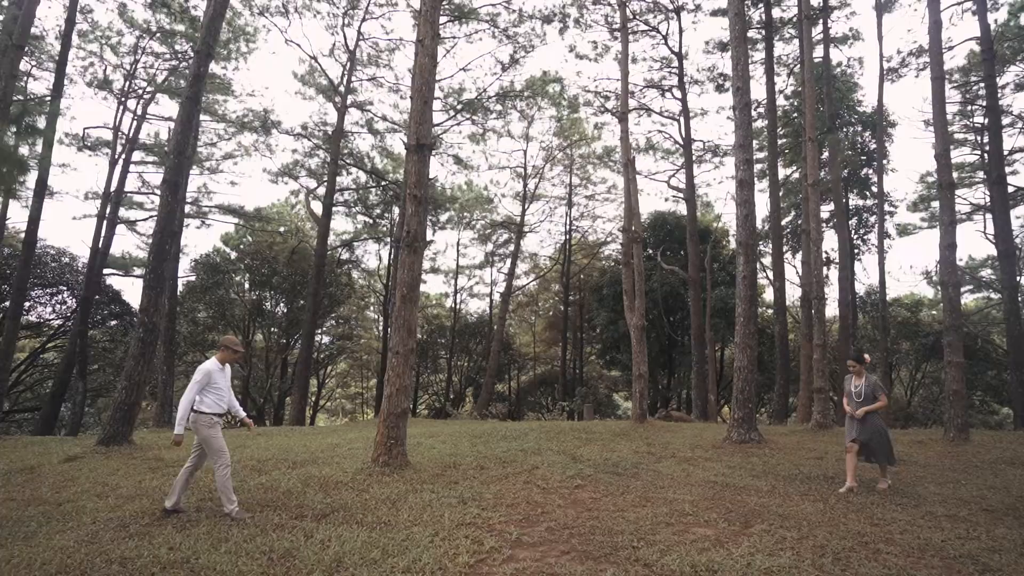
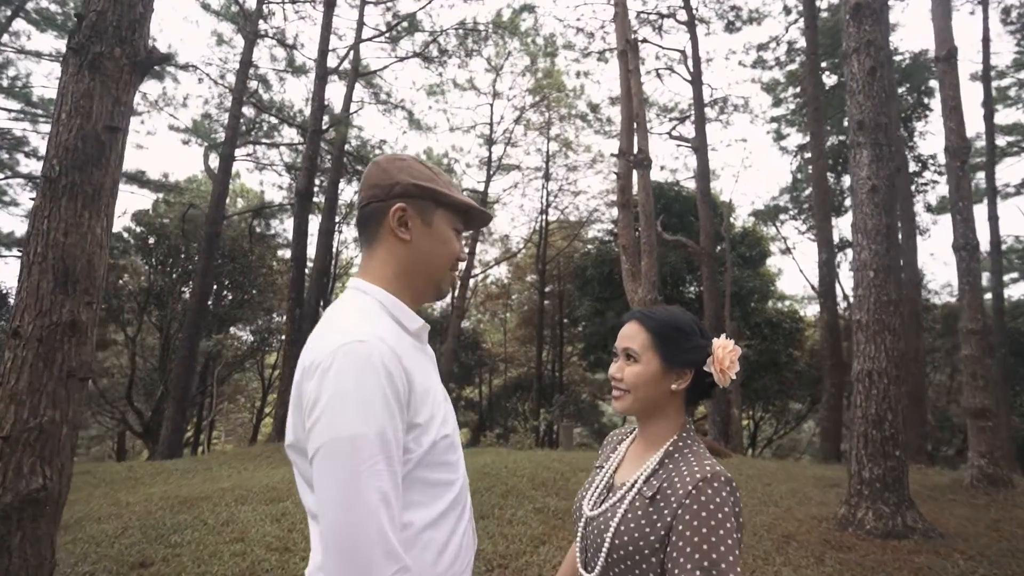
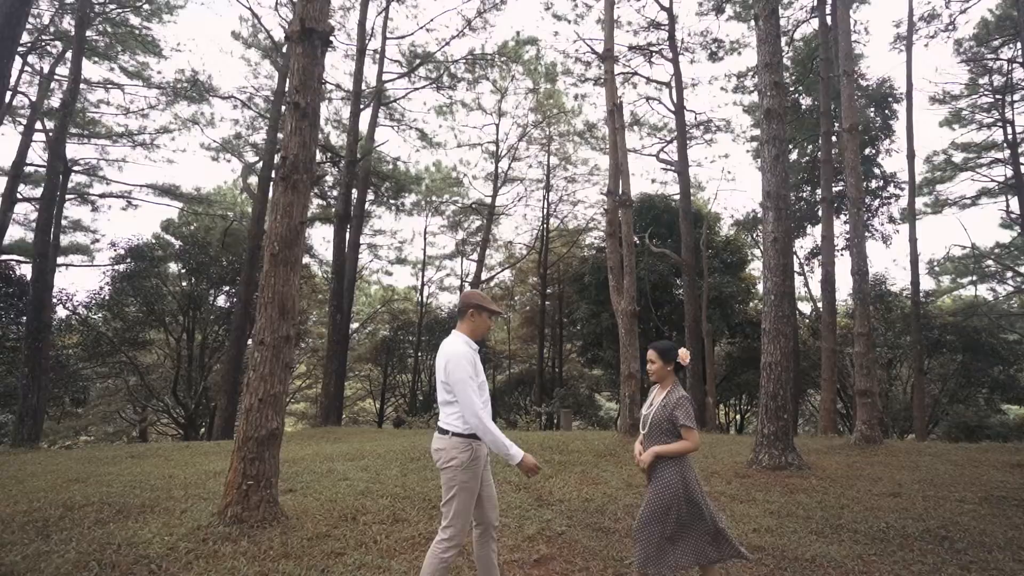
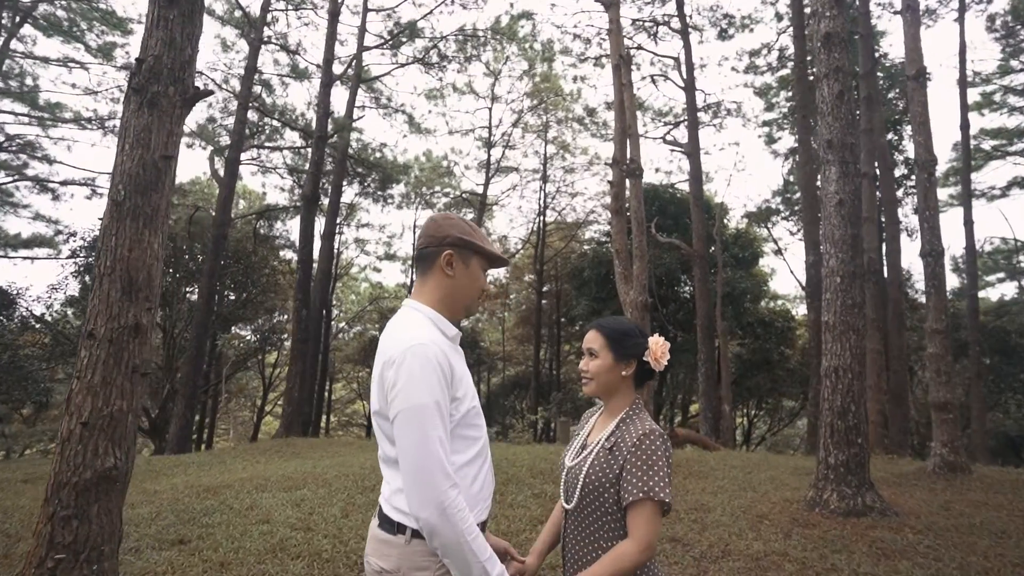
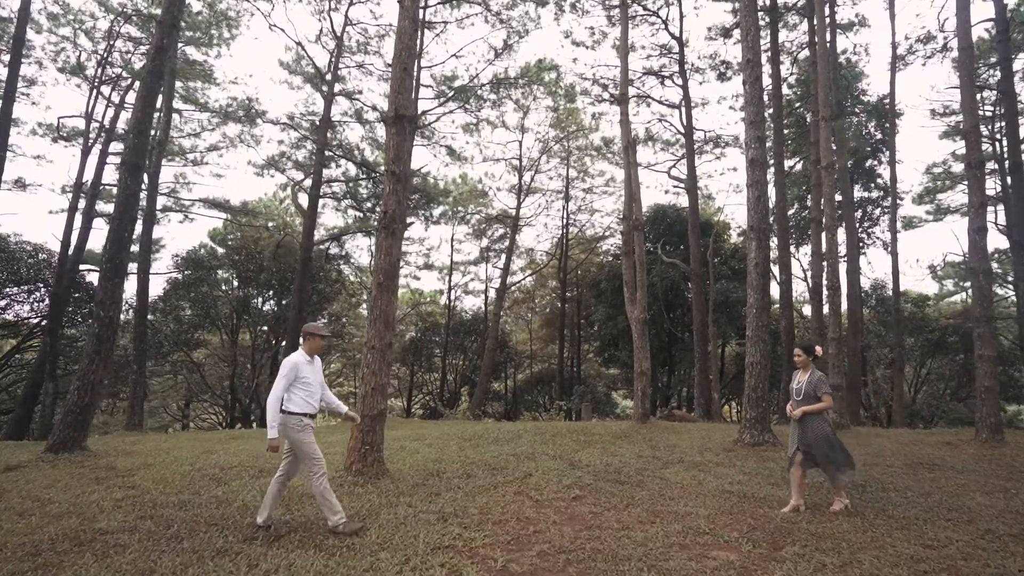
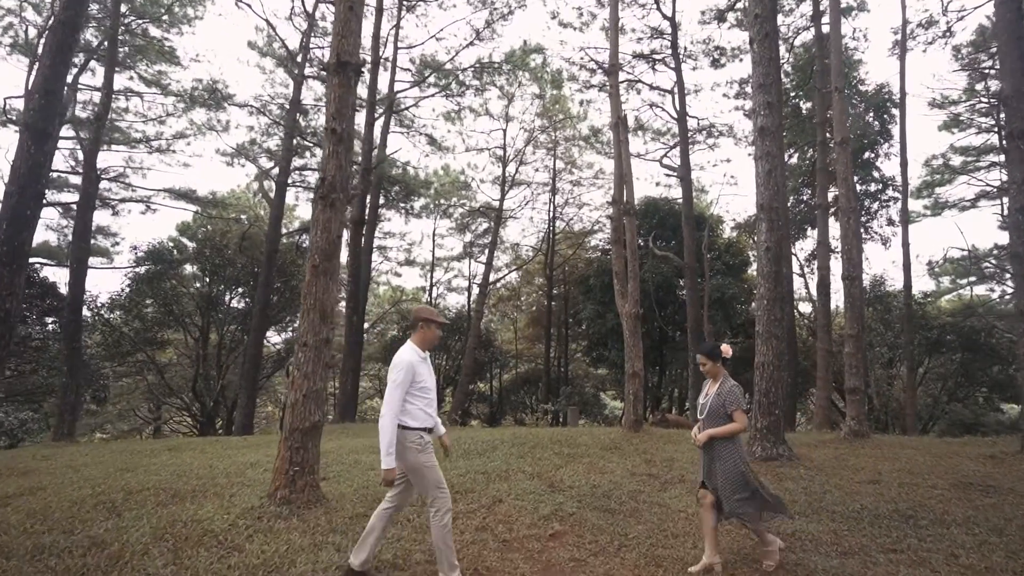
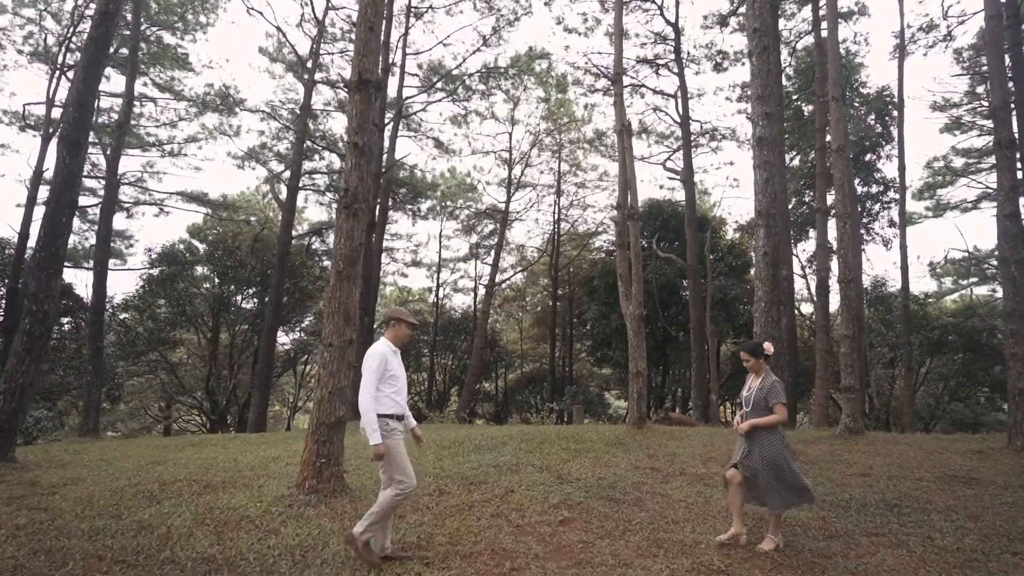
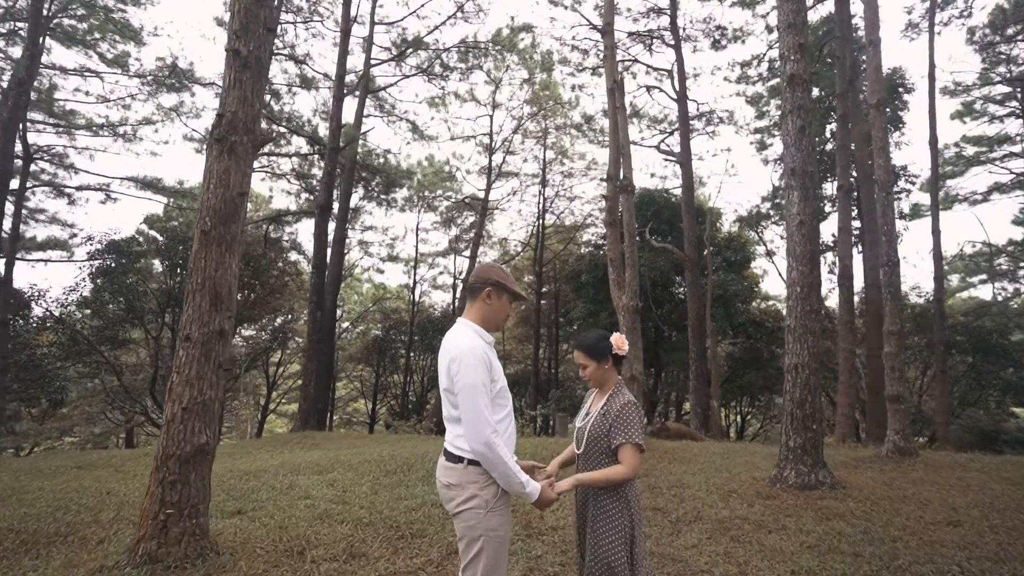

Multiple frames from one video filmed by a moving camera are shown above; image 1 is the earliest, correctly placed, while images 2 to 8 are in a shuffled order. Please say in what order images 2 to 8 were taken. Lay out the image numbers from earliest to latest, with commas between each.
5, 7, 6, 3, 8, 4, 2
